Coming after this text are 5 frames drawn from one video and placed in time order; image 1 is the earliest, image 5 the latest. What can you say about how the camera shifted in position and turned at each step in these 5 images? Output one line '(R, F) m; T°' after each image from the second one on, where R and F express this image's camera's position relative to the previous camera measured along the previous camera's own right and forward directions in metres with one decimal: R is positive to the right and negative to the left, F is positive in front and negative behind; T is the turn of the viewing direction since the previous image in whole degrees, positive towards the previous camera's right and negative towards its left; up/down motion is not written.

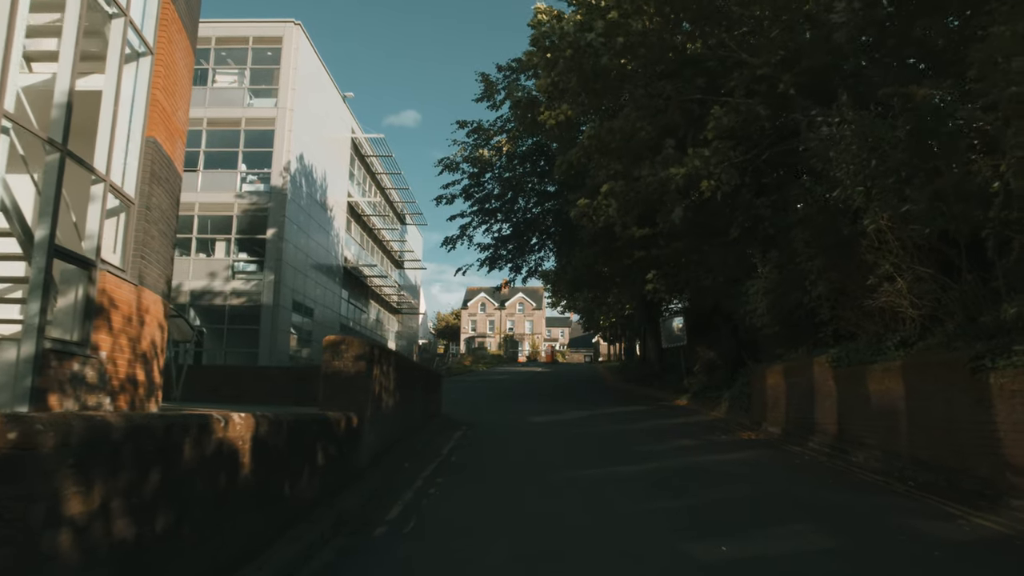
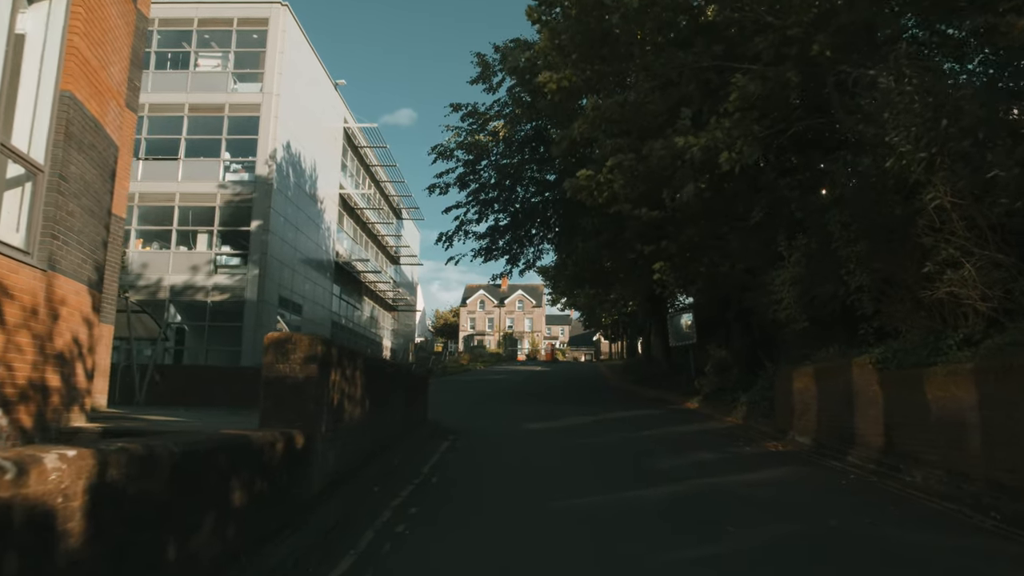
(+0.1, +2.0) m; 0°
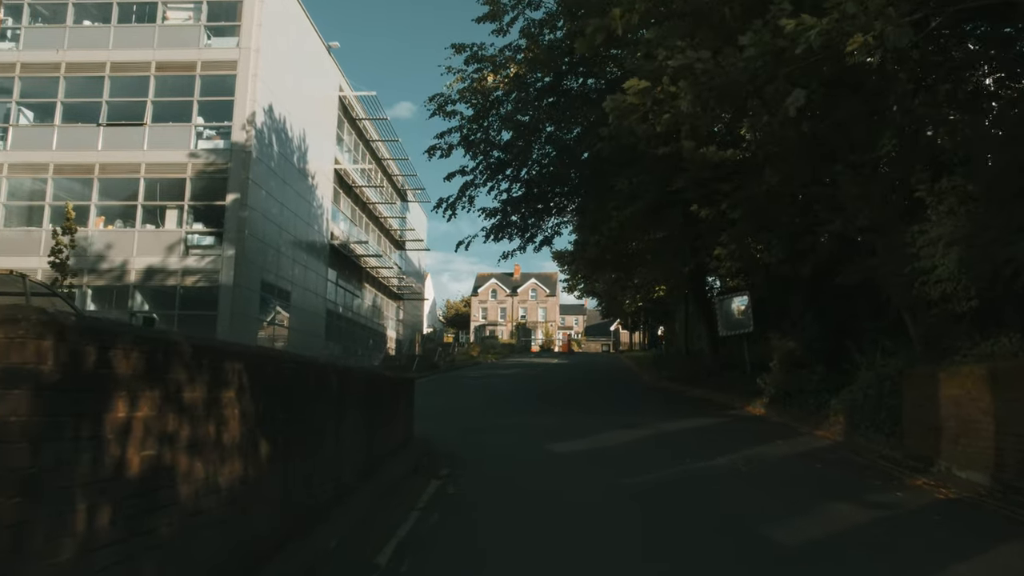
(-0.1, +5.0) m; -1°
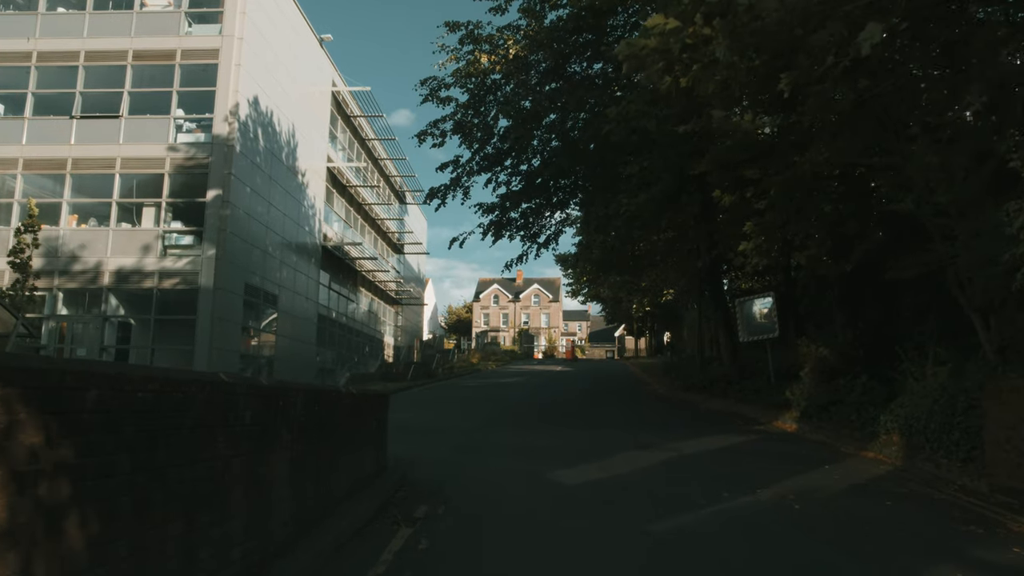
(+0.1, +2.2) m; 0°
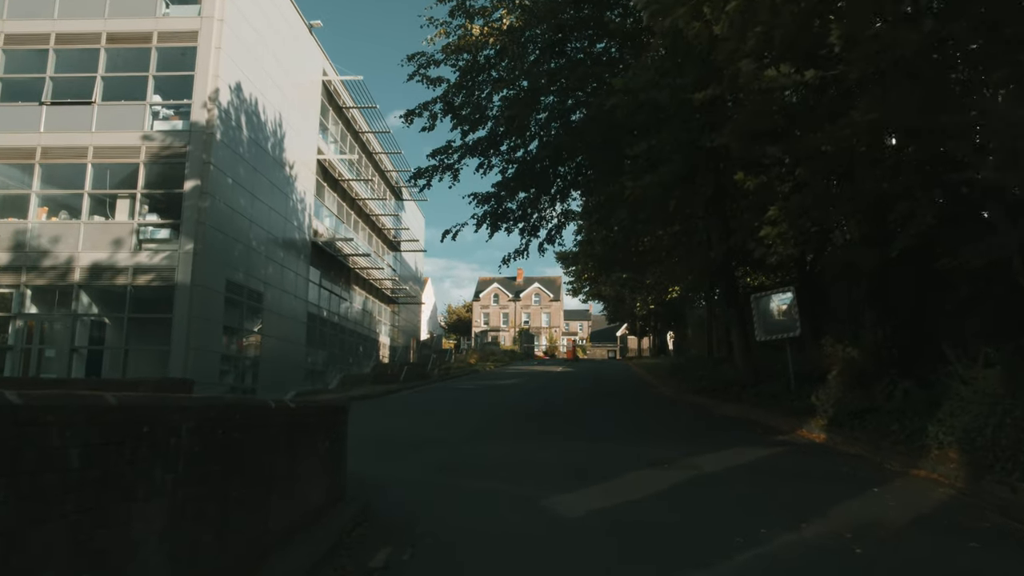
(+0.2, +1.8) m; 0°
